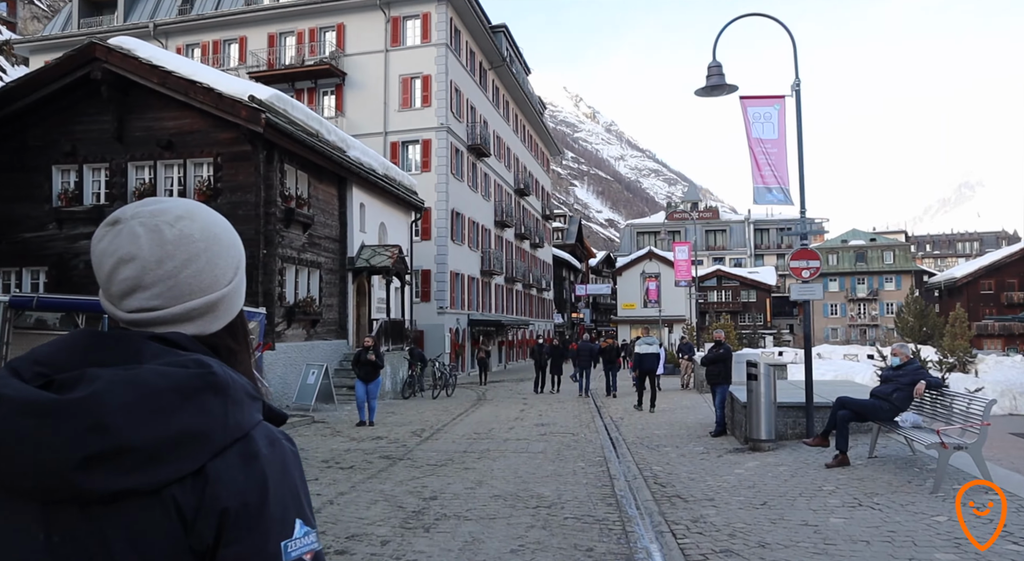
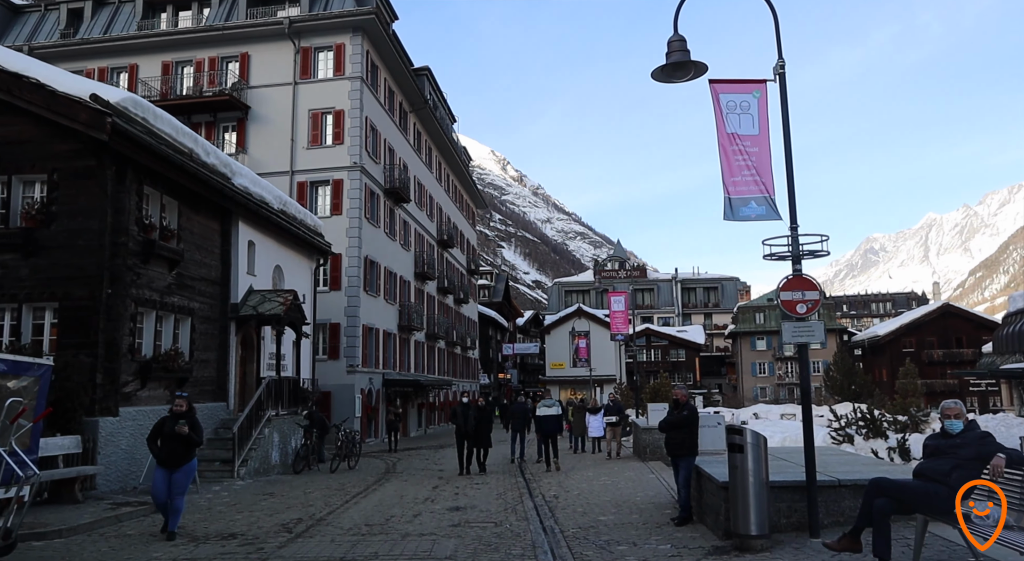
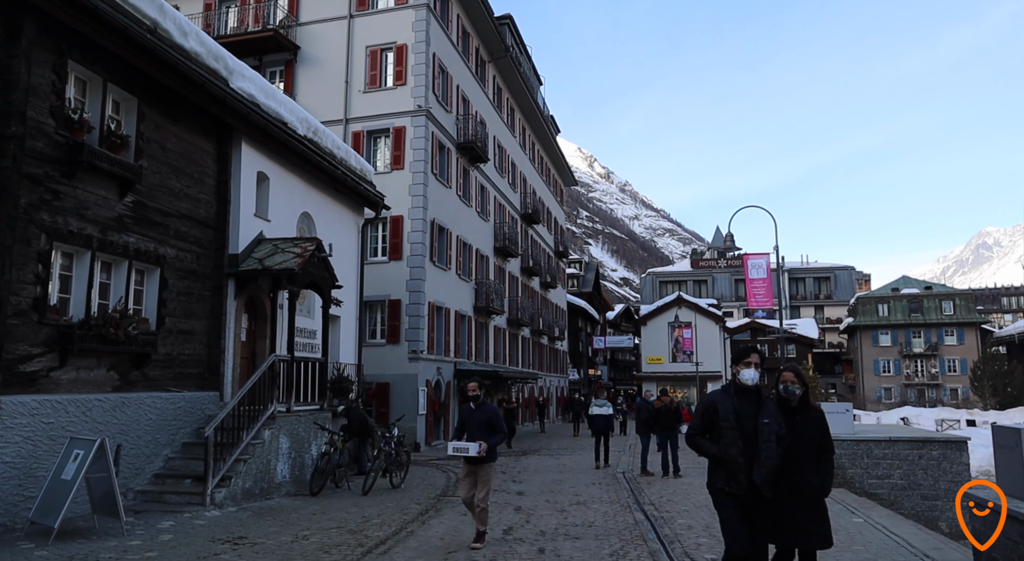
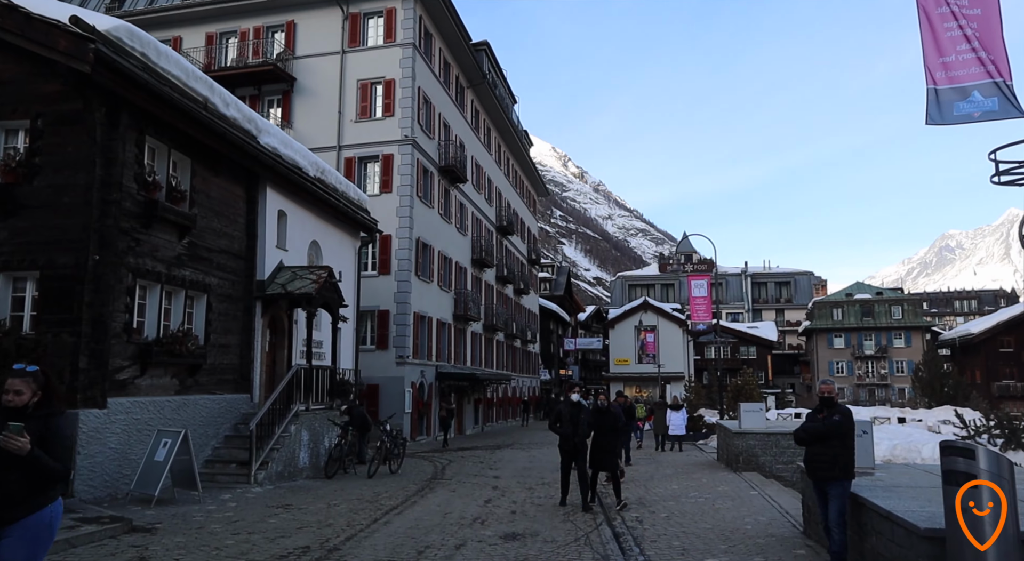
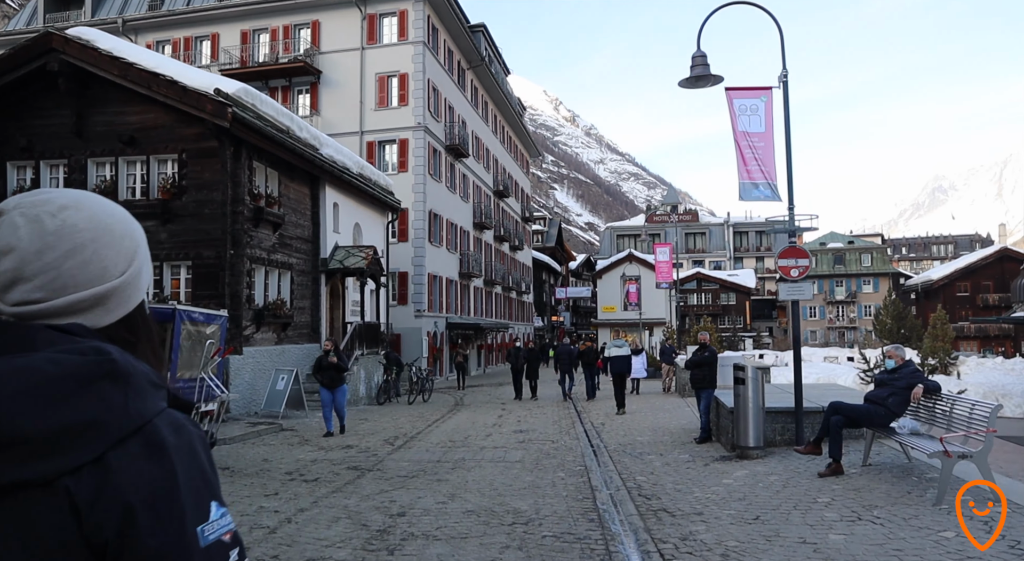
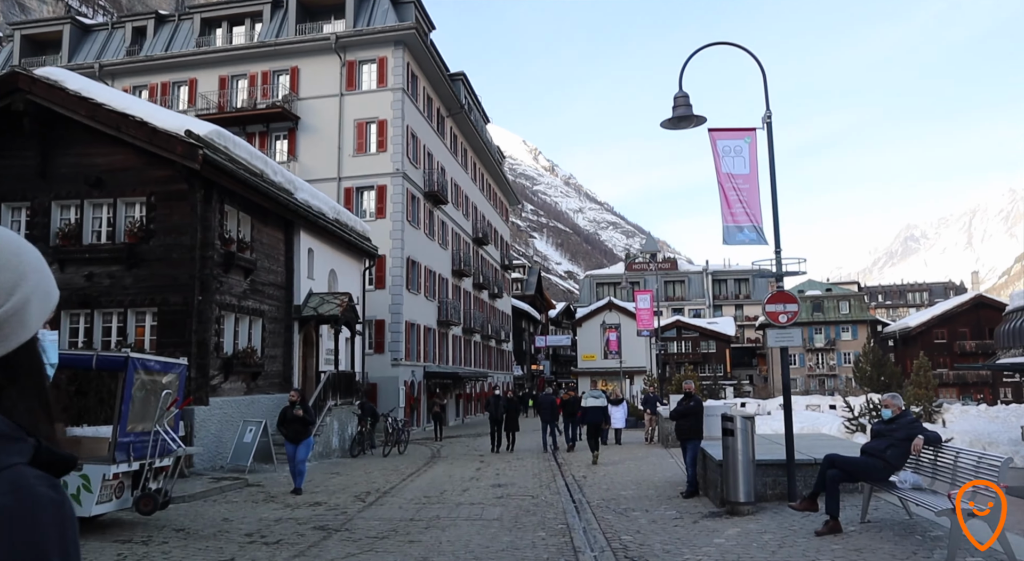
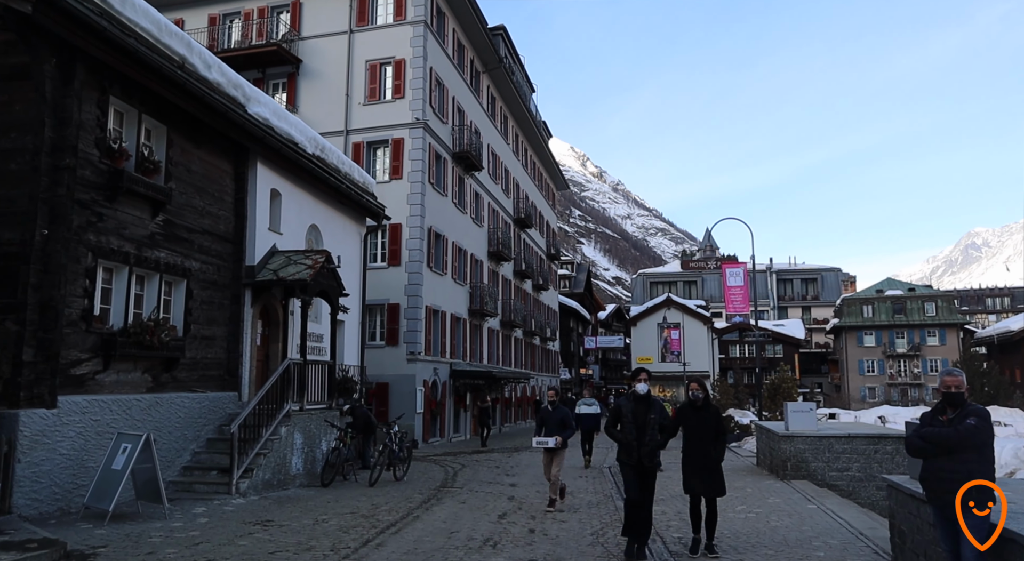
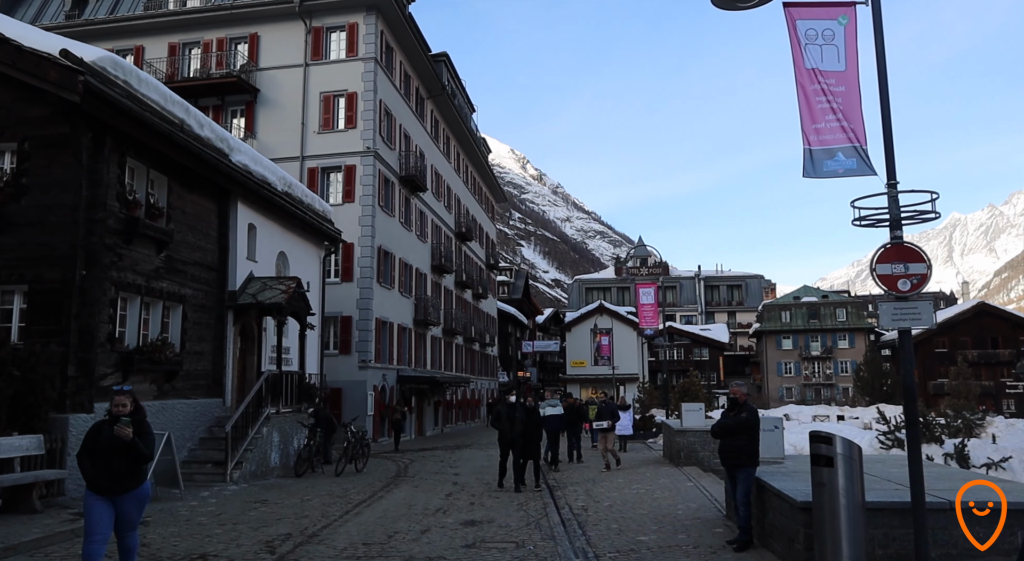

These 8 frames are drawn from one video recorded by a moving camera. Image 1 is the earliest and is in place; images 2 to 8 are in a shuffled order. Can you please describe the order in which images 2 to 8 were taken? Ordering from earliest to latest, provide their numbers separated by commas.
5, 6, 2, 8, 4, 7, 3
